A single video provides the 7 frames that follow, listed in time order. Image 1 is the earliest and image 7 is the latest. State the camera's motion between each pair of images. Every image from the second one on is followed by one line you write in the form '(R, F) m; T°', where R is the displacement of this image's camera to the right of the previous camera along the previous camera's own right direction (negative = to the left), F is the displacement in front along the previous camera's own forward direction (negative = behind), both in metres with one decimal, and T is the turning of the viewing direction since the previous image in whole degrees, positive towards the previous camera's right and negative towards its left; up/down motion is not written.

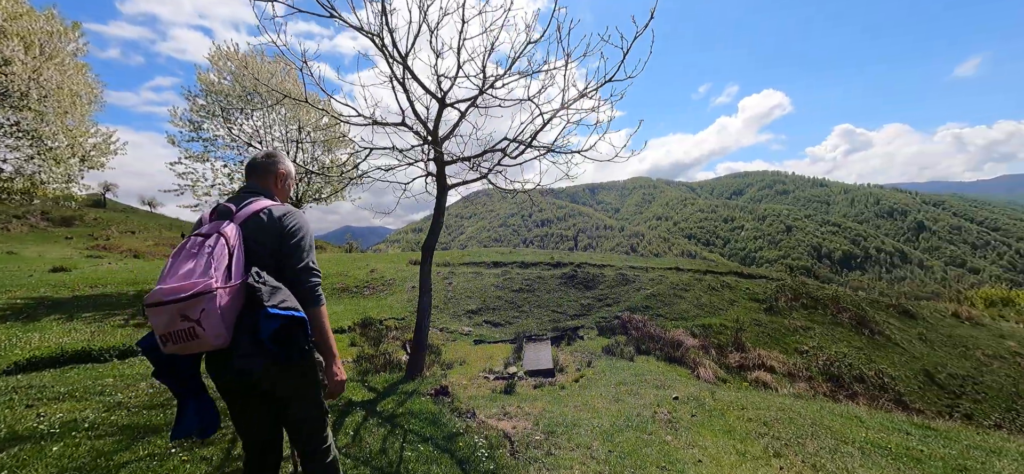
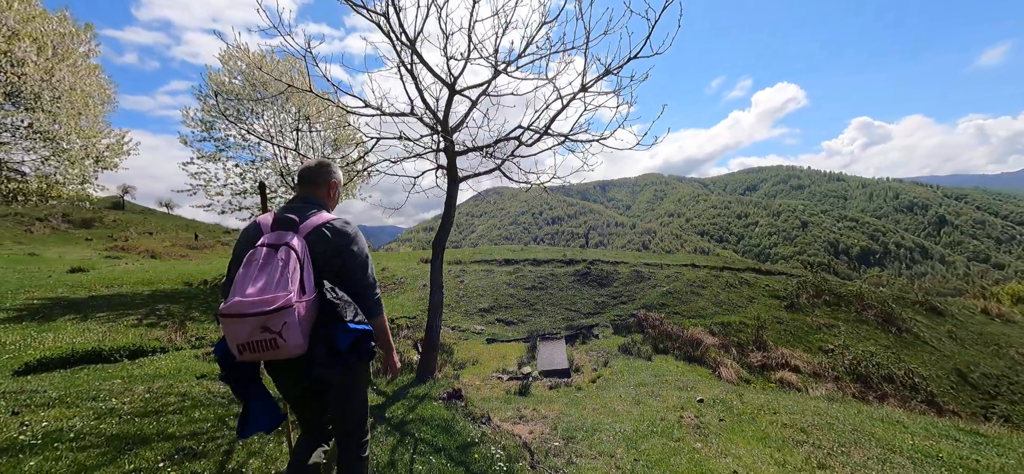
(-0.1, +0.4) m; -1°
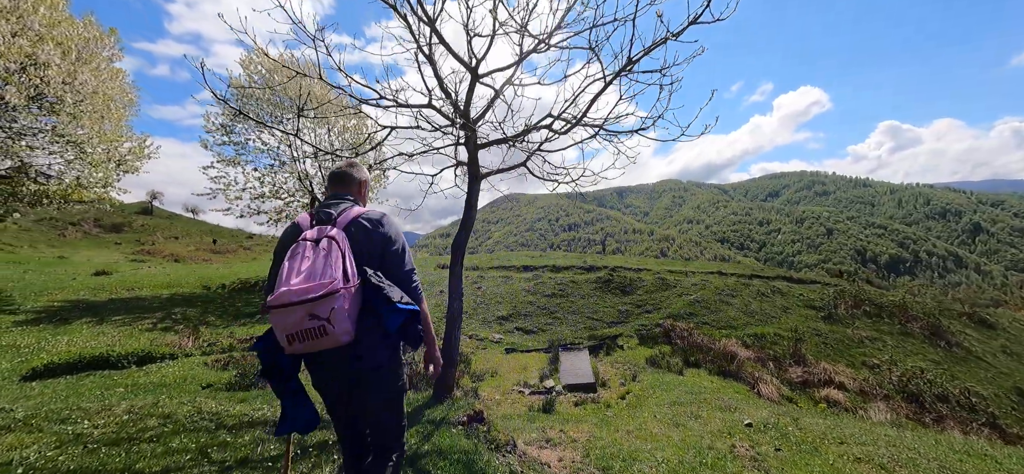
(-0.2, +0.7) m; -2°
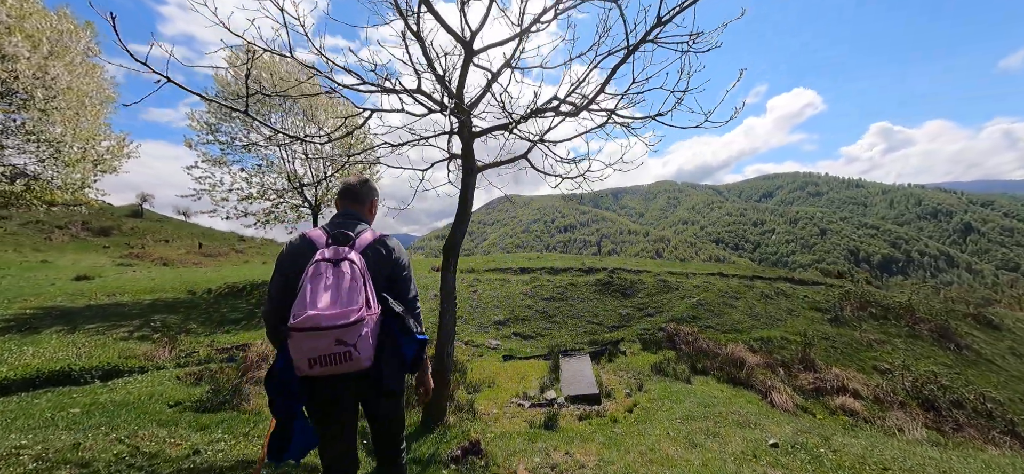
(-0.1, +0.8) m; +1°
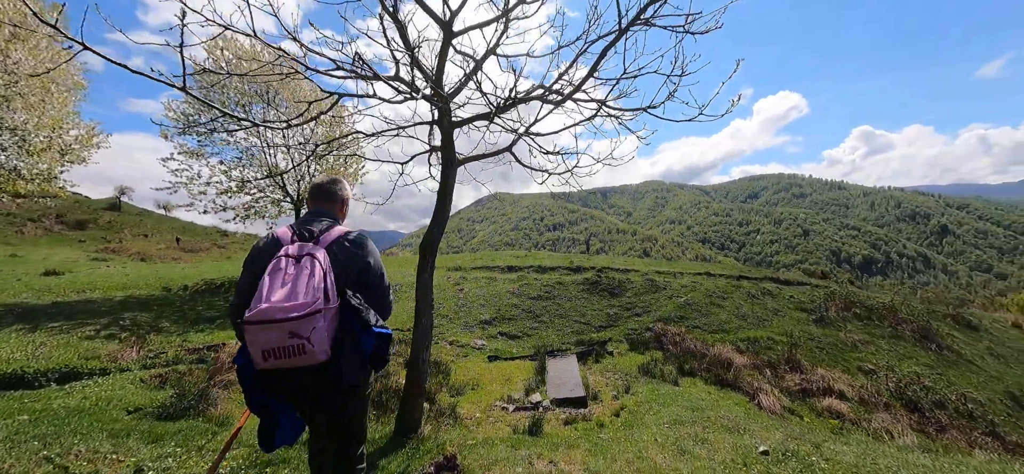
(+0.1, +0.4) m; +2°
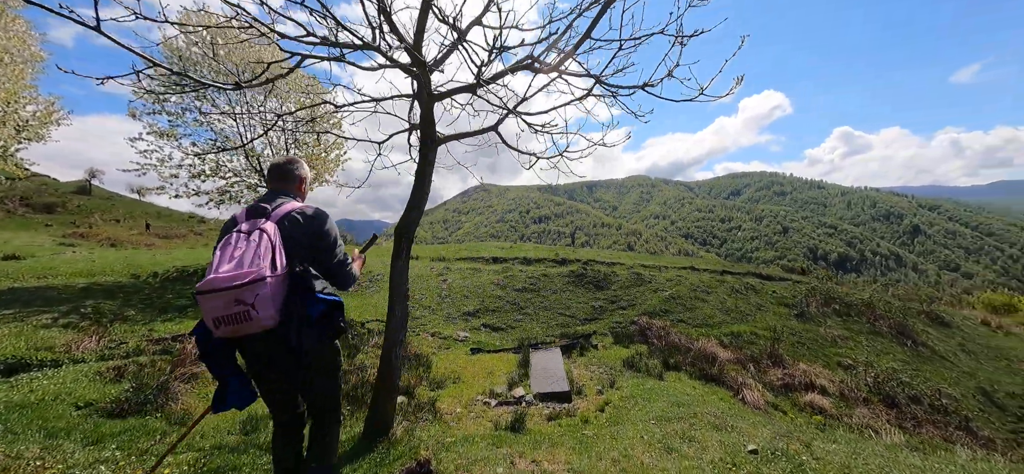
(0.0, +0.4) m; +2°
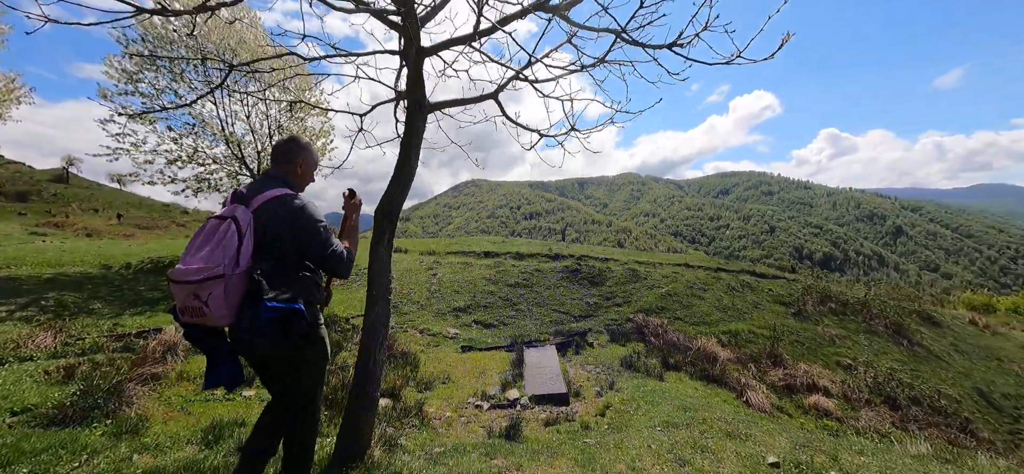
(-0.1, +0.8) m; +1°
